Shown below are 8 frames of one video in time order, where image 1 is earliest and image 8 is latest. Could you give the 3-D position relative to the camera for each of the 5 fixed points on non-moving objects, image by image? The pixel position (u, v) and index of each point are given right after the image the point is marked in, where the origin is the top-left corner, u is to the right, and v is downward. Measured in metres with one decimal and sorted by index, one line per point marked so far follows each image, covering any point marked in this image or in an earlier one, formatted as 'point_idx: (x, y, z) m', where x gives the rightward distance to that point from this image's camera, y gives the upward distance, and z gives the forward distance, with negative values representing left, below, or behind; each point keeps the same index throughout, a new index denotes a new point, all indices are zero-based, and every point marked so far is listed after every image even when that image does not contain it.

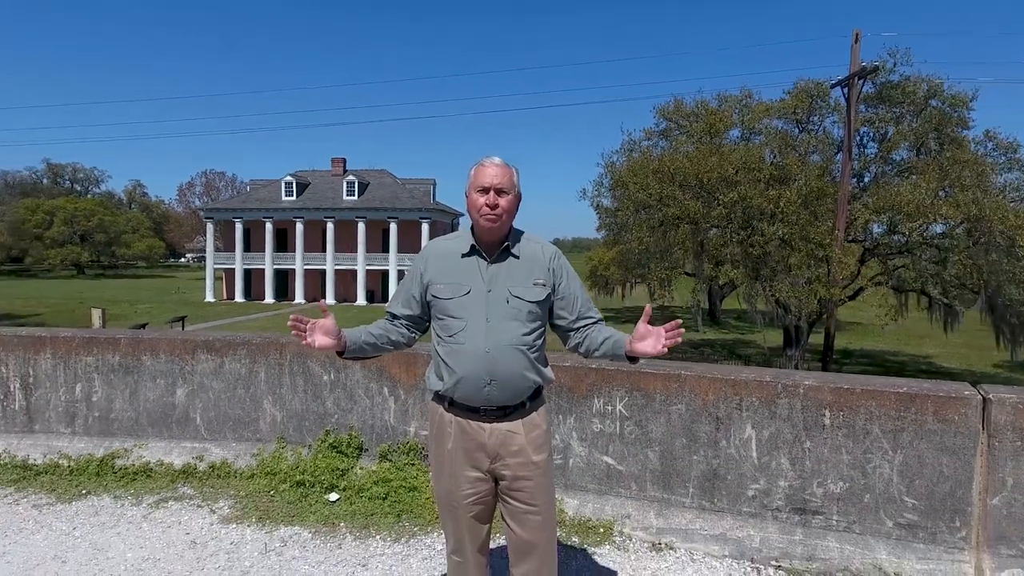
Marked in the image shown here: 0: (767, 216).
0: (+6.3, +2.0, +18.2) m
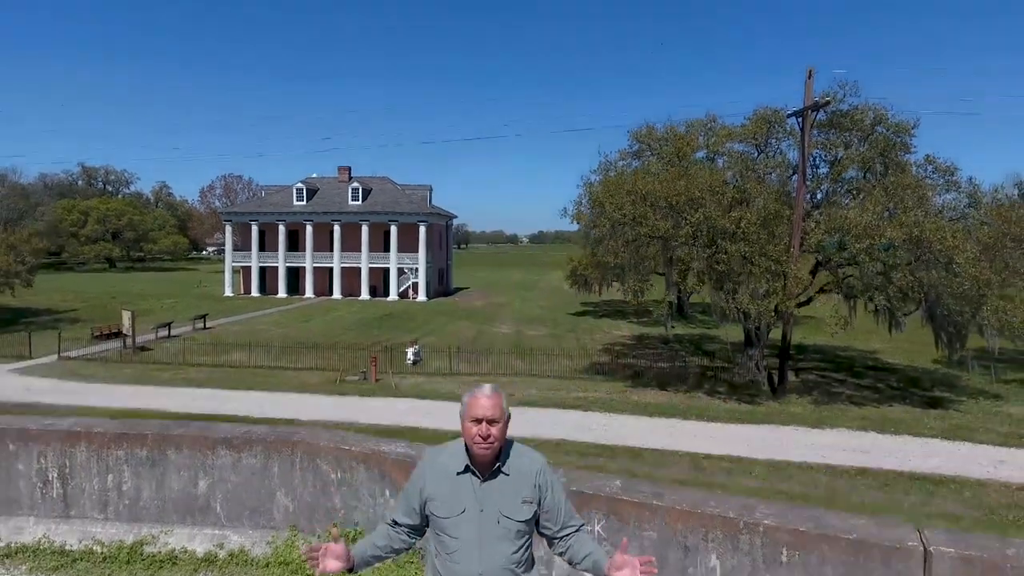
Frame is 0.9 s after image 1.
0: (+6.7, +1.6, +18.2) m
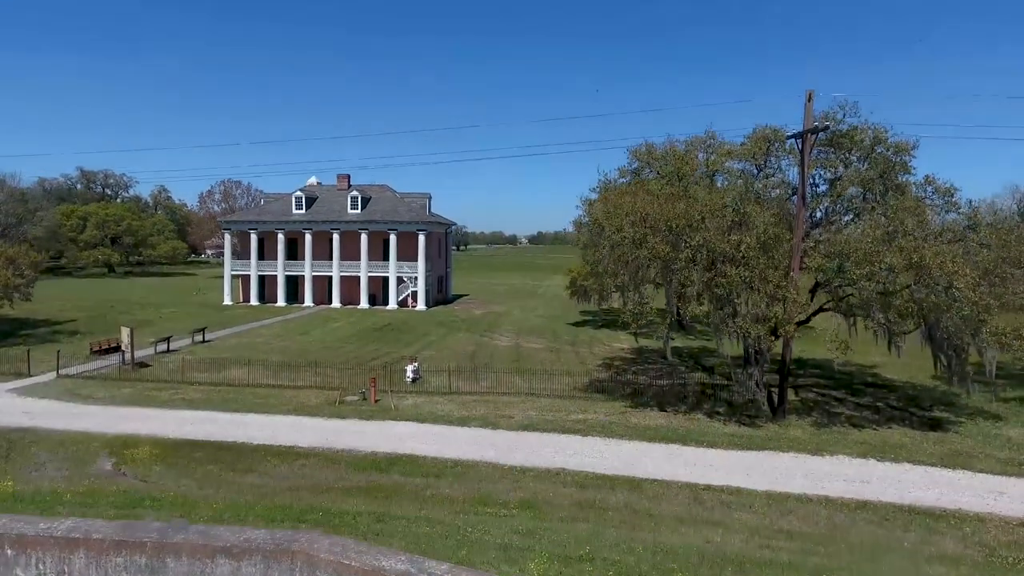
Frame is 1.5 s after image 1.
0: (+6.7, +0.9, +18.2) m
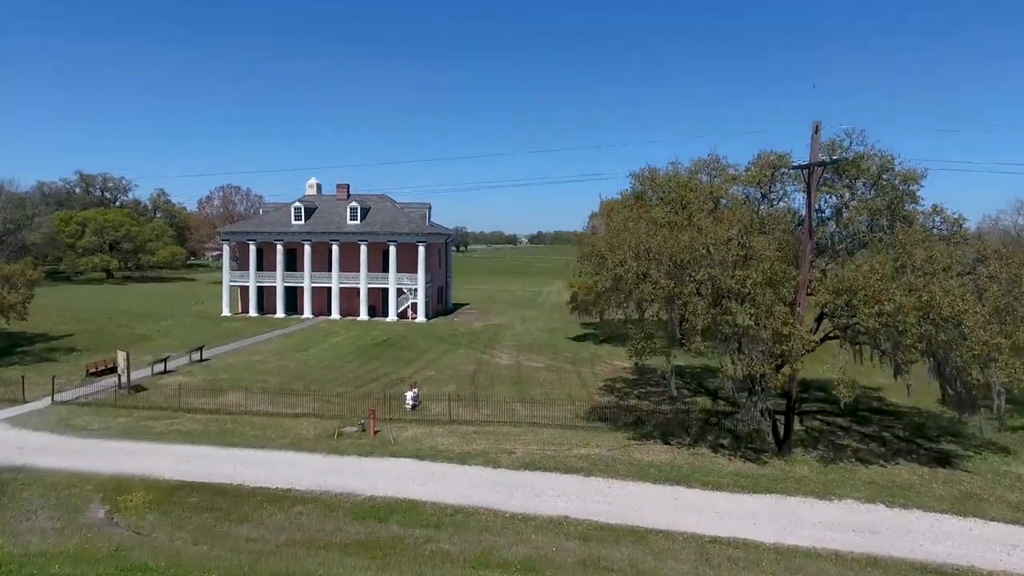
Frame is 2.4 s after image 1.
0: (+6.7, -0.2, +17.9) m
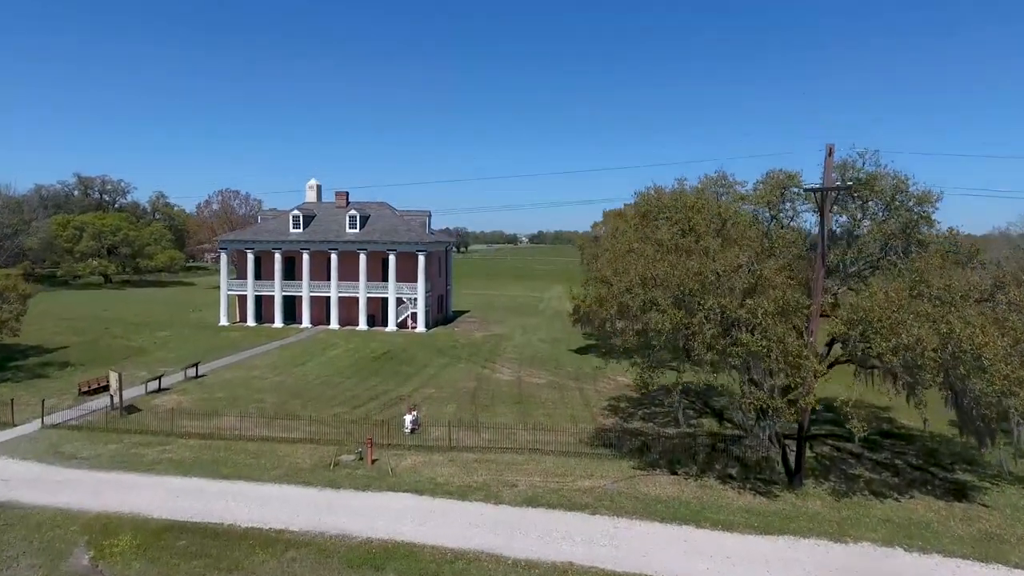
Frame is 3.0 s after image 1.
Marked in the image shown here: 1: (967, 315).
0: (+6.8, -1.1, +17.3) m
1: (+12.9, -0.7, +16.8) m
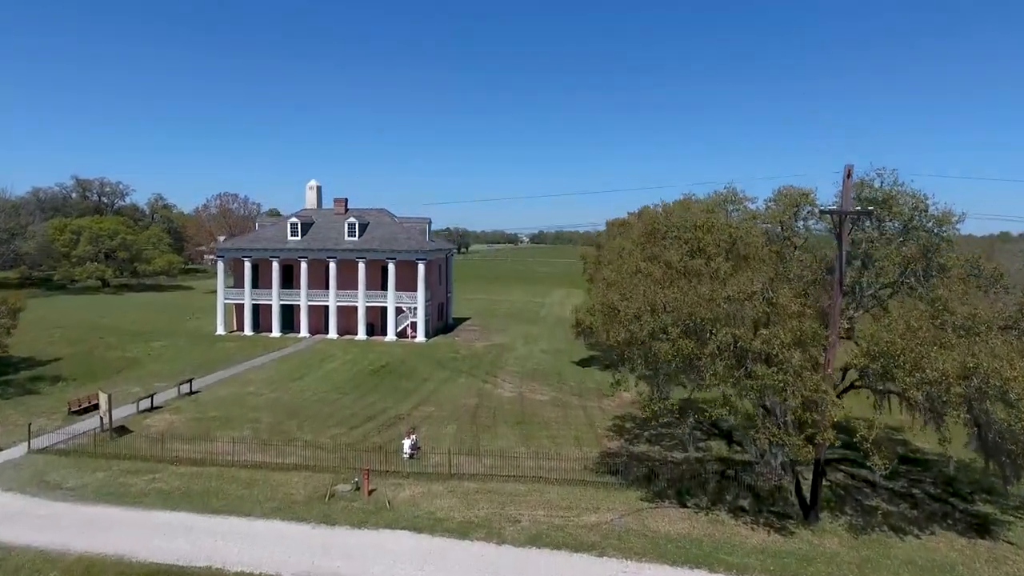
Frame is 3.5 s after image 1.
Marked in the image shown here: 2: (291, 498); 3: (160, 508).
0: (+6.9, -1.8, +16.4) m
1: (+13.0, -1.5, +16.0) m
2: (-7.2, -6.8, +19.2) m
3: (-10.9, -6.8, +18.5) m
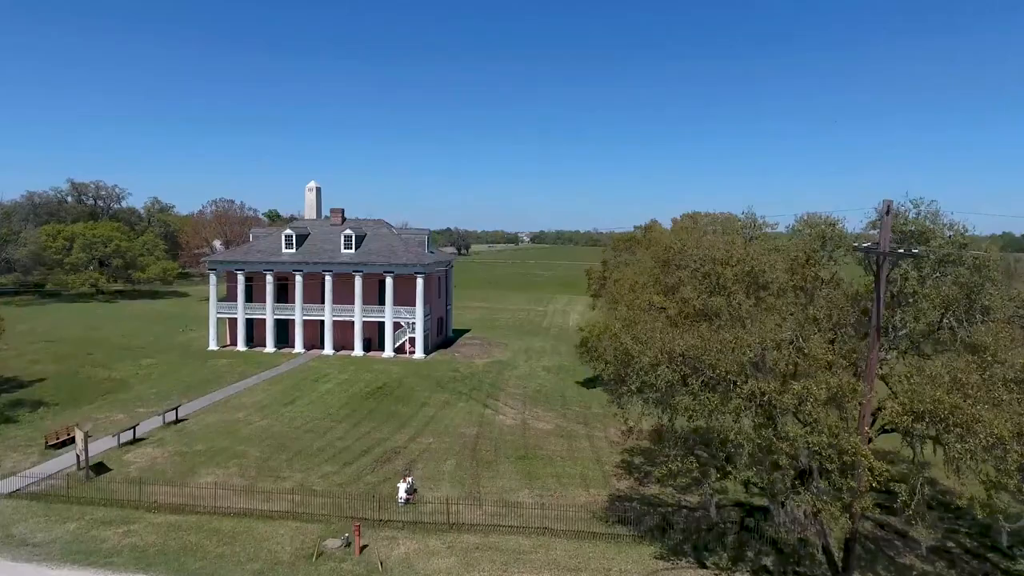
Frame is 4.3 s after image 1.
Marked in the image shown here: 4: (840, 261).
0: (+7.0, -3.1, +14.9) m
1: (+13.1, -2.7, +14.5) m
2: (-7.0, -8.0, +17.7) m
3: (-10.8, -8.0, +16.9) m
4: (+10.5, +0.9, +19.1) m
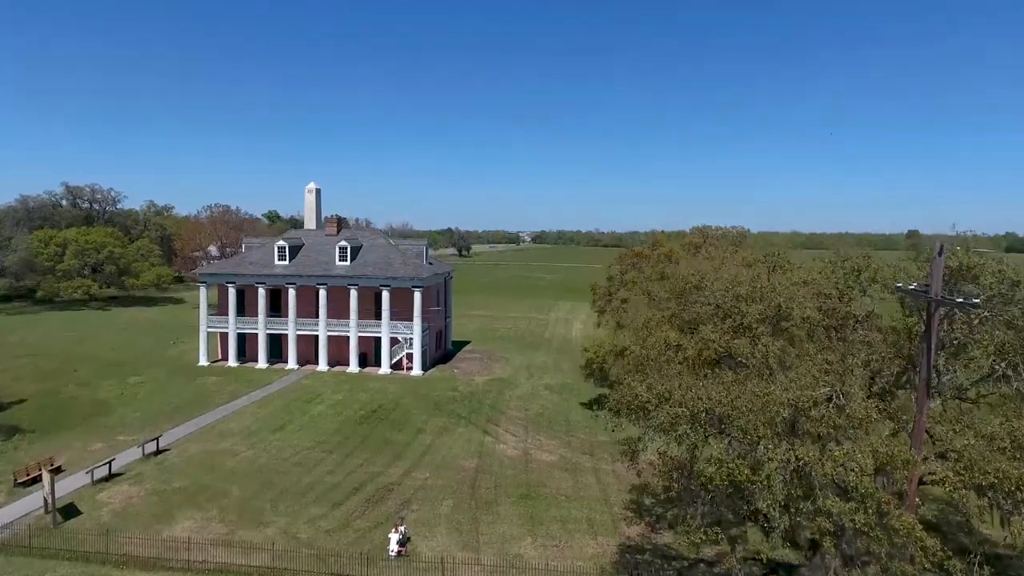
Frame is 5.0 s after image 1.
0: (+7.0, -4.2, +13.1) m
1: (+13.1, -3.9, +12.7) m
2: (-7.0, -9.1, +15.9) m
3: (-10.8, -9.1, +15.2) m
4: (+10.6, -0.3, +17.3) m
